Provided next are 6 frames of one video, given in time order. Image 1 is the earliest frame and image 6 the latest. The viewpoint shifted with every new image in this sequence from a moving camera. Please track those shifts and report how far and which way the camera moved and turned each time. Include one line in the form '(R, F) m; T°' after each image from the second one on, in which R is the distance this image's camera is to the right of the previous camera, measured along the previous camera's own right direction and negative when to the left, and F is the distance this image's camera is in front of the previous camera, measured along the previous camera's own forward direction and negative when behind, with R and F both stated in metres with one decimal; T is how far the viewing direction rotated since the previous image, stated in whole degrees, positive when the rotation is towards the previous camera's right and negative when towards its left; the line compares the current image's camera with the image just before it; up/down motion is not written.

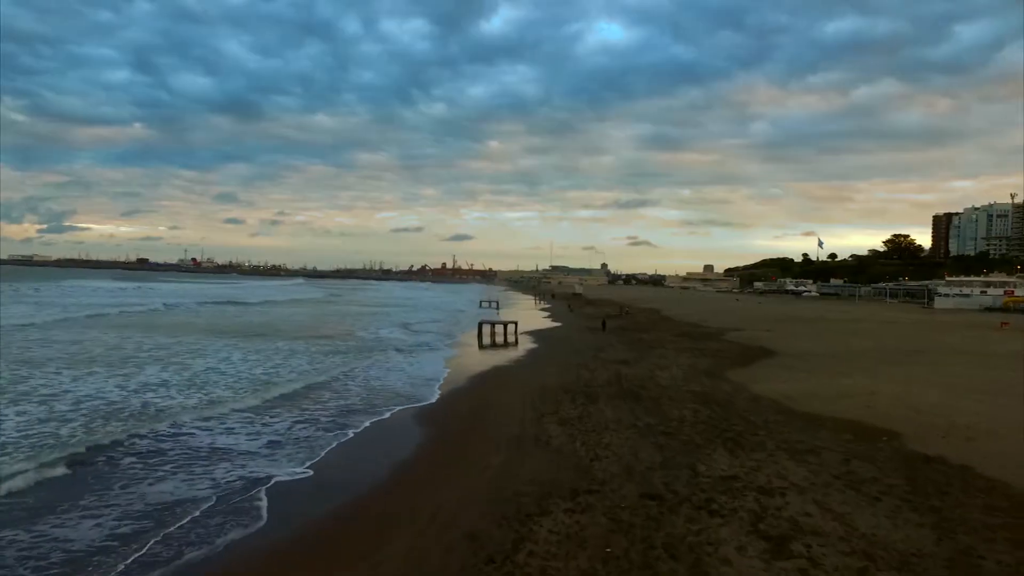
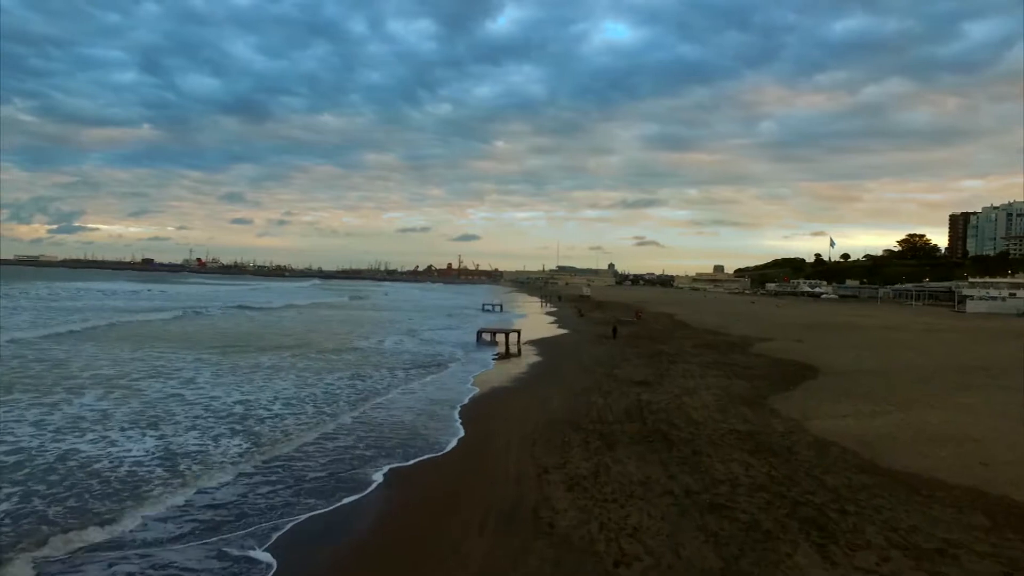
(+0.2, +2.3) m; -1°
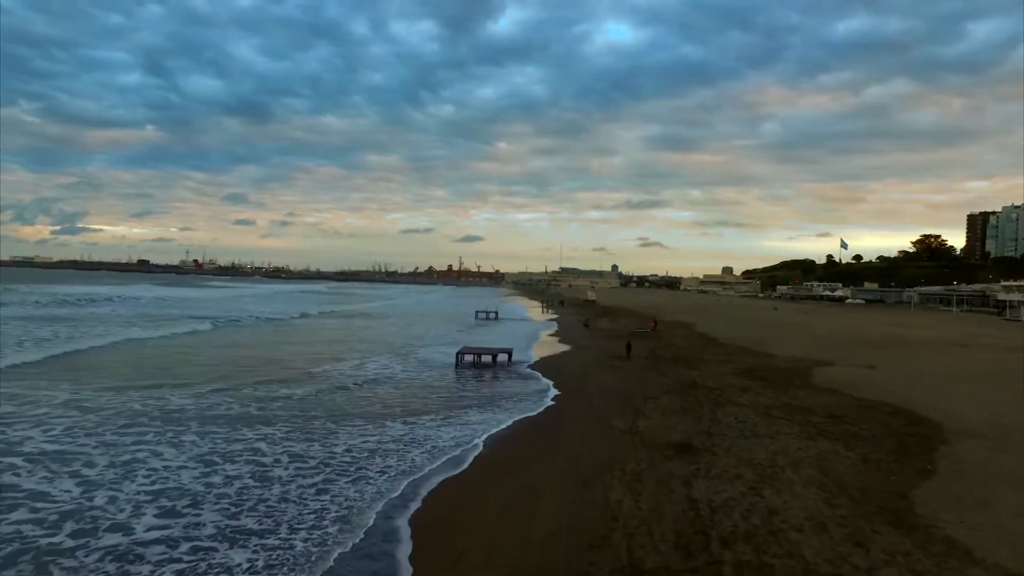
(+0.3, +4.5) m; 0°
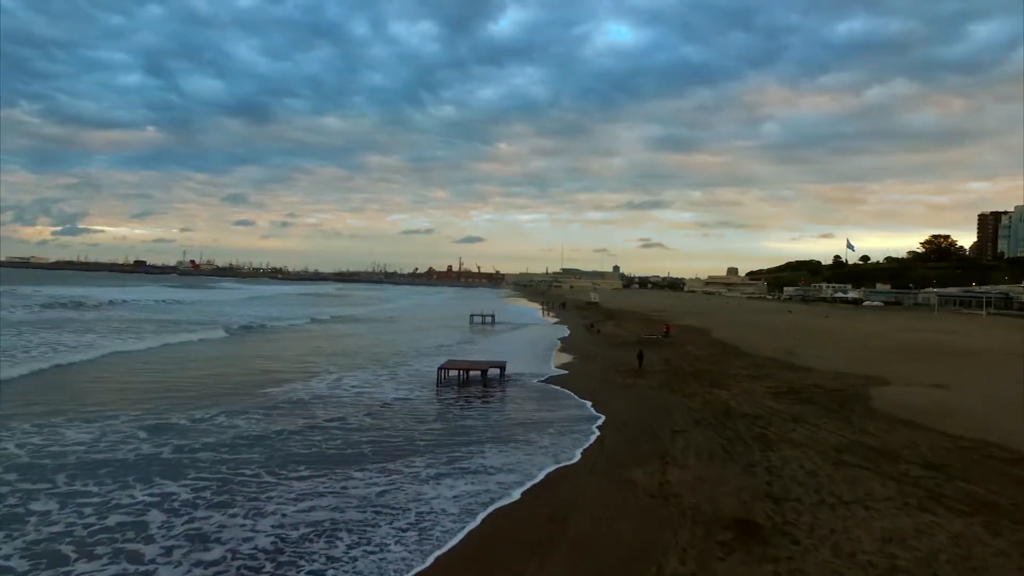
(+0.1, +2.7) m; 0°
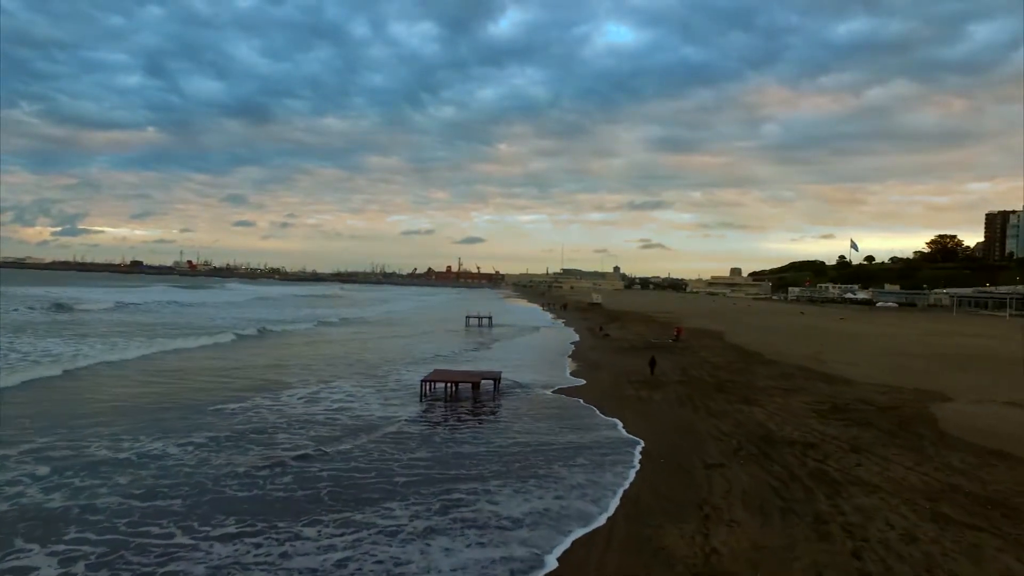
(+0.1, +2.1) m; 0°
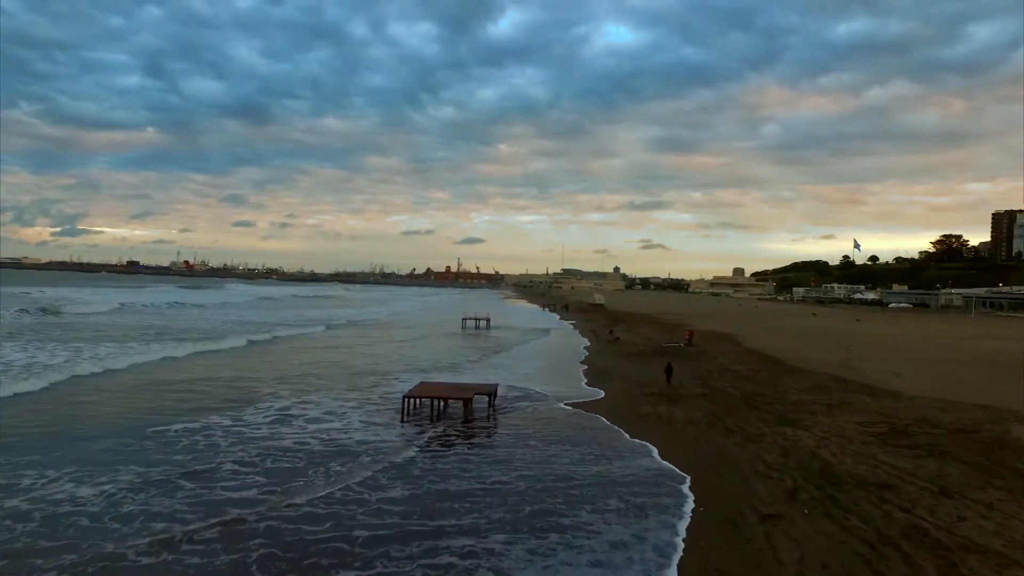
(0.0, +1.9) m; 0°
